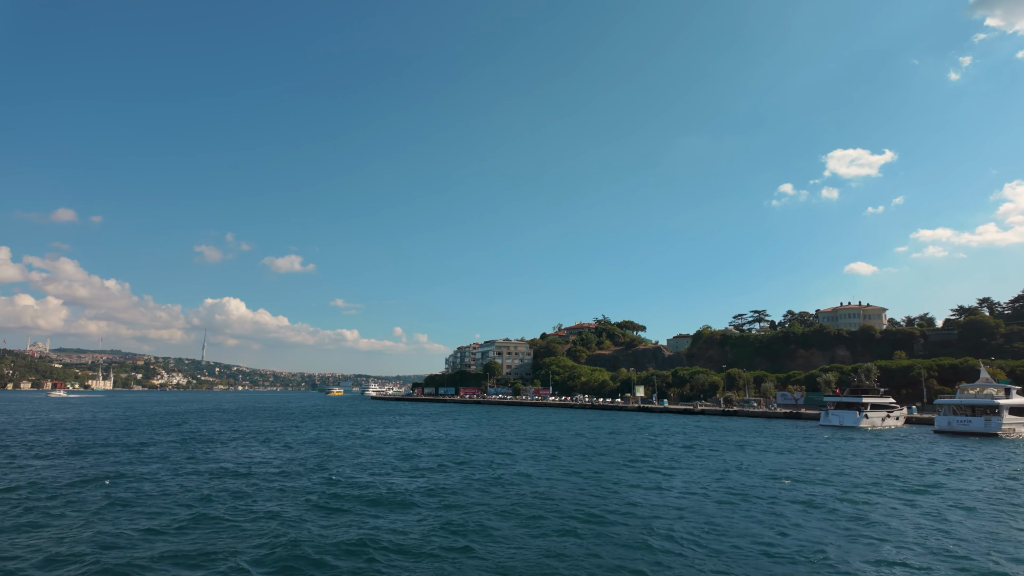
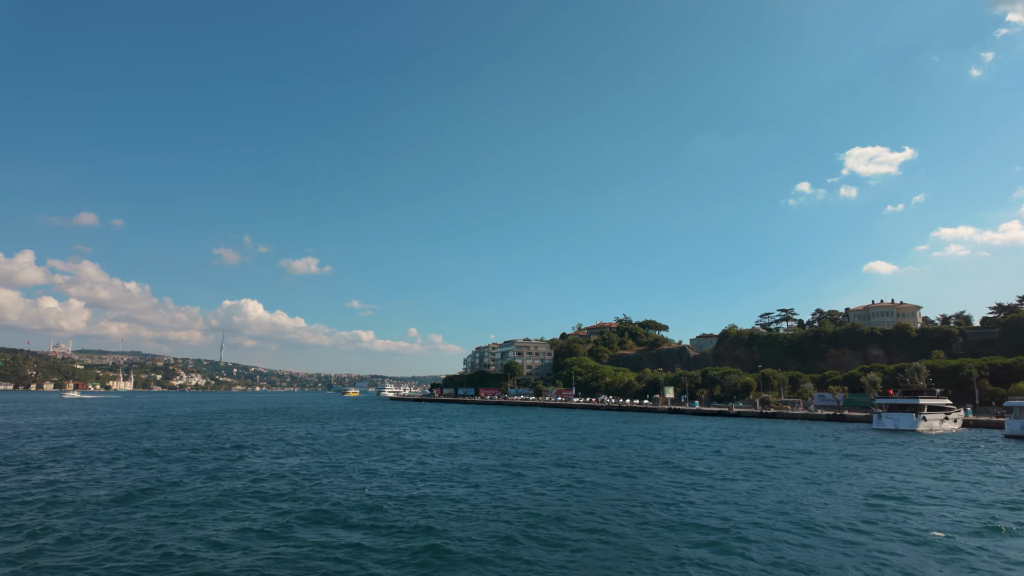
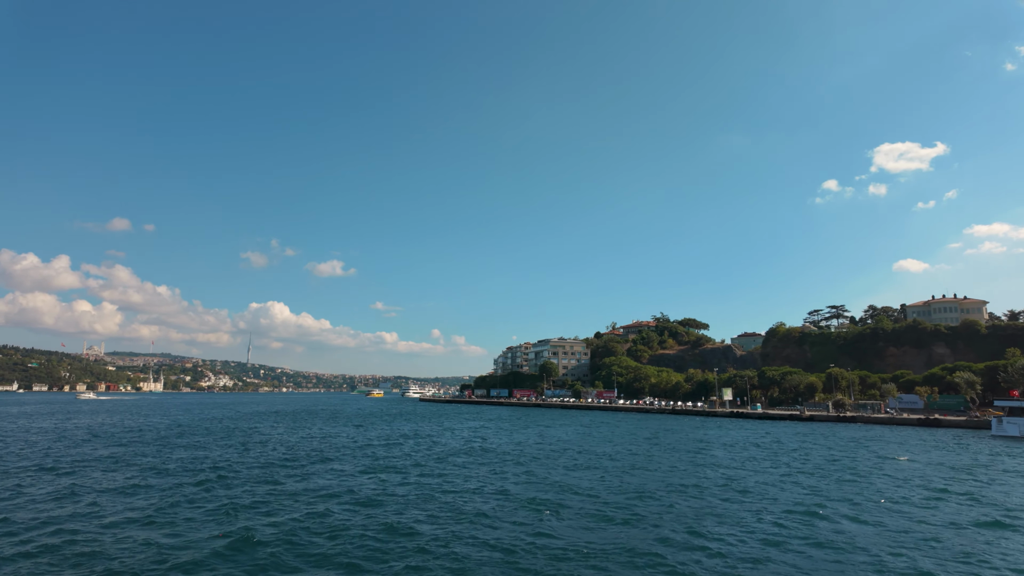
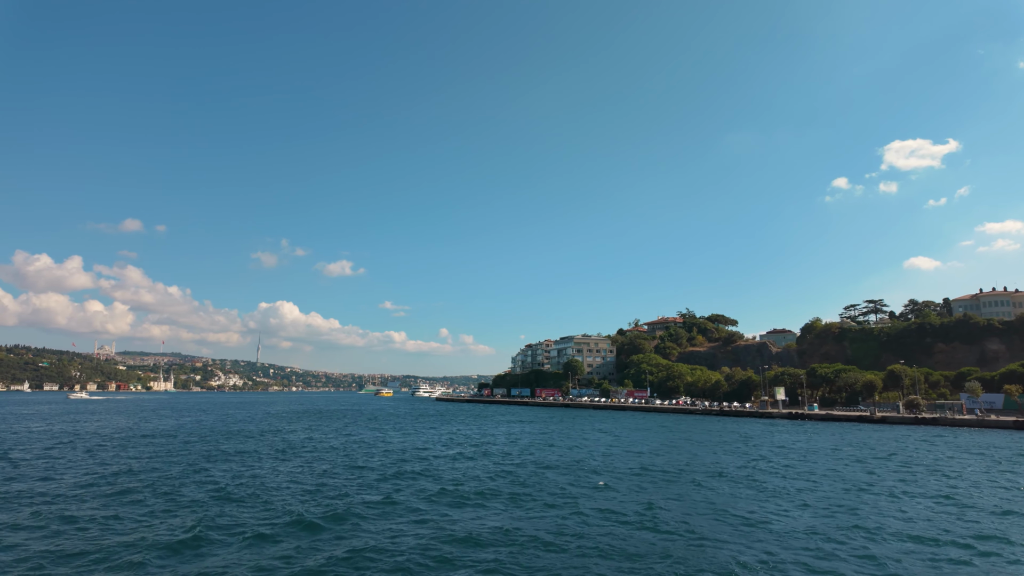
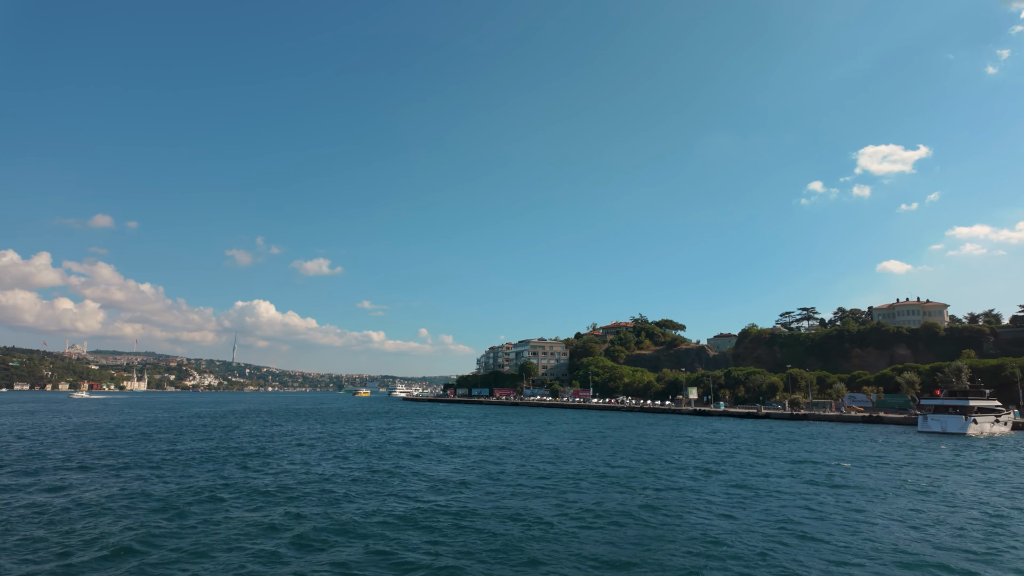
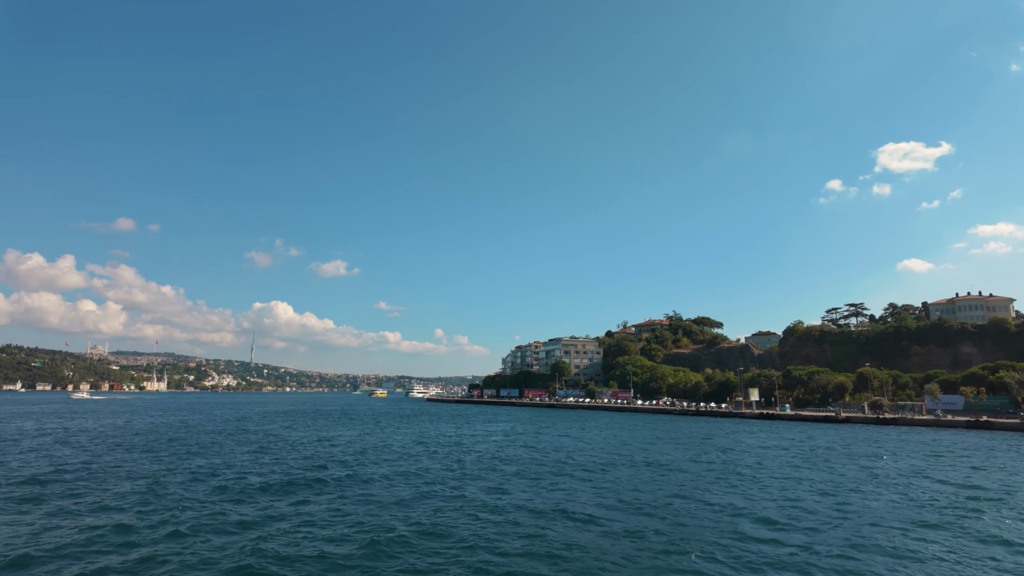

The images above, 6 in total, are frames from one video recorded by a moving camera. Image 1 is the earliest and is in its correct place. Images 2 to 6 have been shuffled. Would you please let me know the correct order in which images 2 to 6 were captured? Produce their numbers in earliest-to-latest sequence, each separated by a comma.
2, 5, 3, 6, 4
